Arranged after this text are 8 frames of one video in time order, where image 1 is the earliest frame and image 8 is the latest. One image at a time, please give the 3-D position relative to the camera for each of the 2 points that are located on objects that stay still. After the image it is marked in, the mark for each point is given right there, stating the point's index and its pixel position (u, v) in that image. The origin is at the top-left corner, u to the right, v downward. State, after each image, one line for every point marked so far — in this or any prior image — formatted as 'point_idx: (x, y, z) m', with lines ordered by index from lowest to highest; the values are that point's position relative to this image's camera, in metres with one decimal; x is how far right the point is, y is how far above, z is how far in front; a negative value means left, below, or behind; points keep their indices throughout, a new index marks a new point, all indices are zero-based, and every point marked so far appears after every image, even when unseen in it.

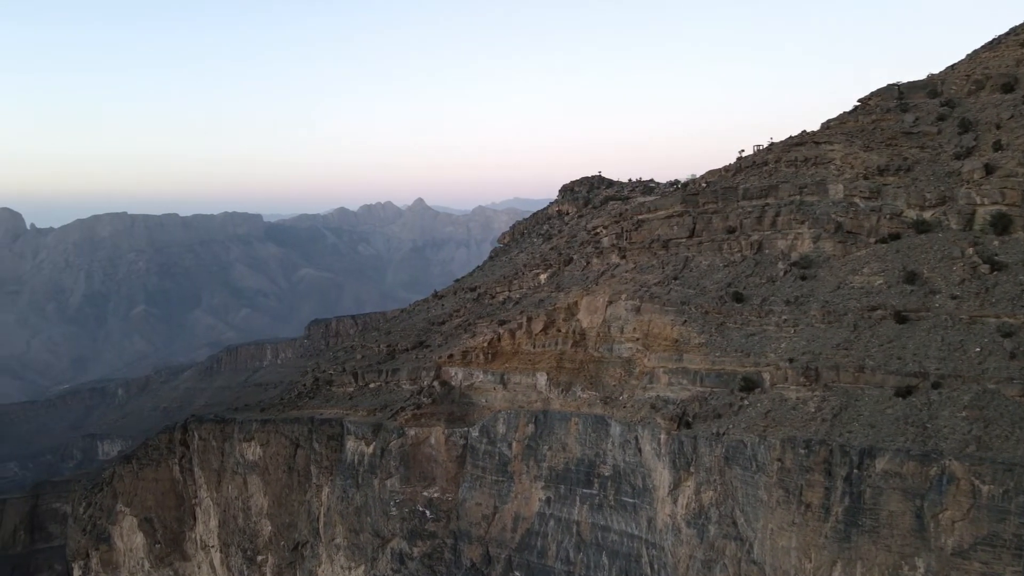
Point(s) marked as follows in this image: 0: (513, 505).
0: (0.0, -4.4, +15.8) m
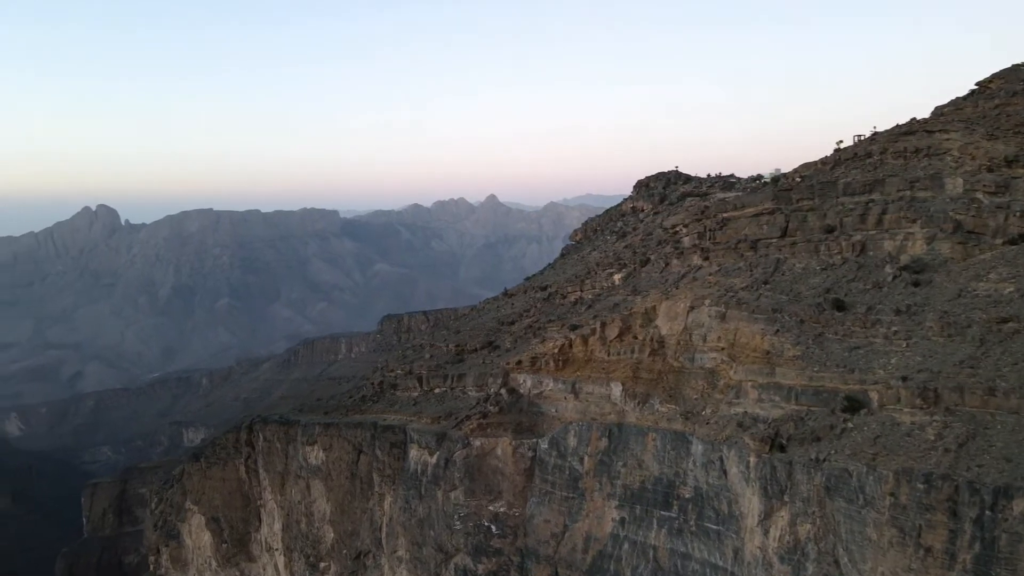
0: (+1.4, -4.5, +14.7) m
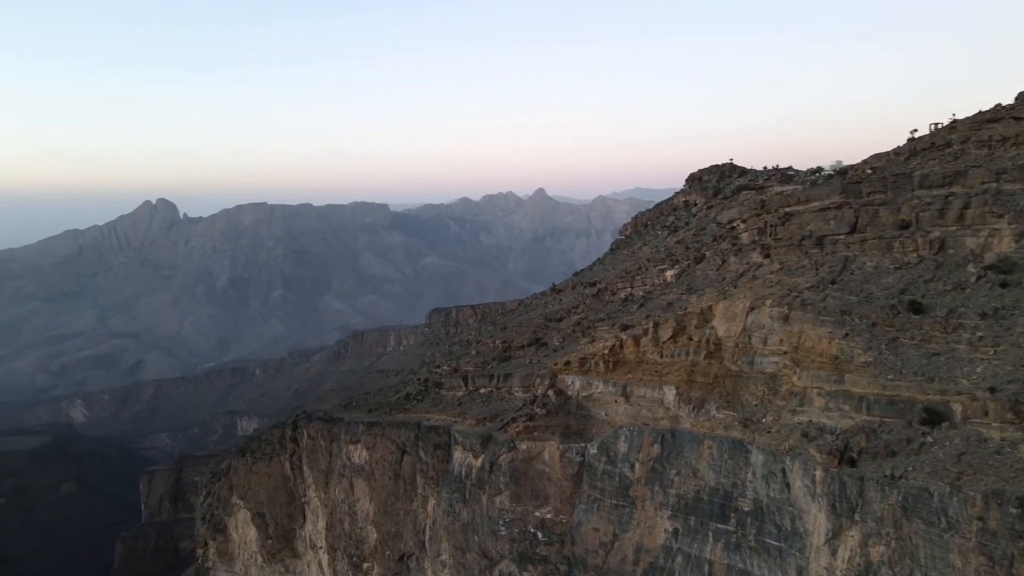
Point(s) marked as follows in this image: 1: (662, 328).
0: (+2.2, -4.4, +14.0) m
1: (+2.9, -0.8, +15.1) m
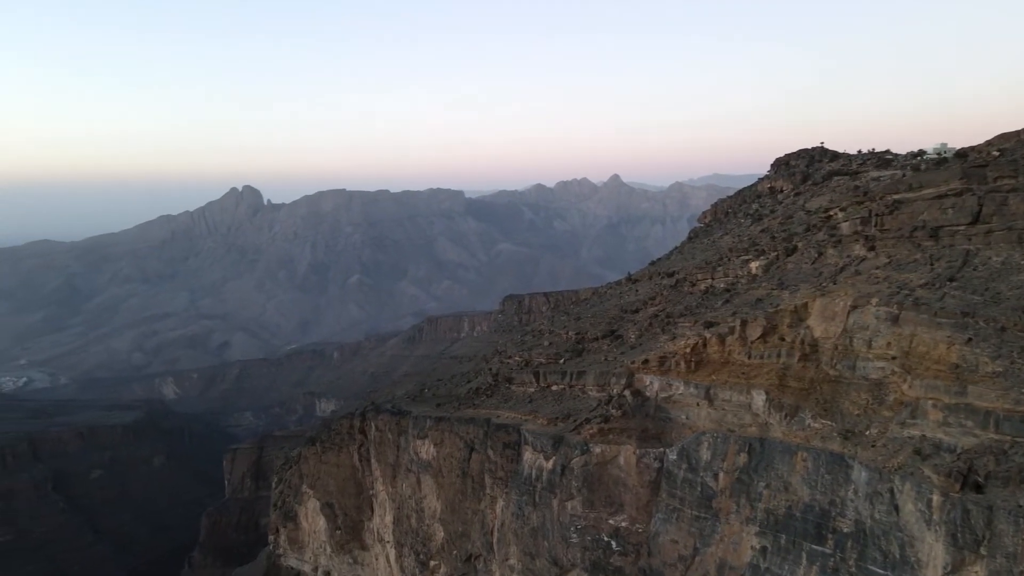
0: (+3.4, -4.4, +12.9) m
1: (+4.3, -0.7, +13.9) m
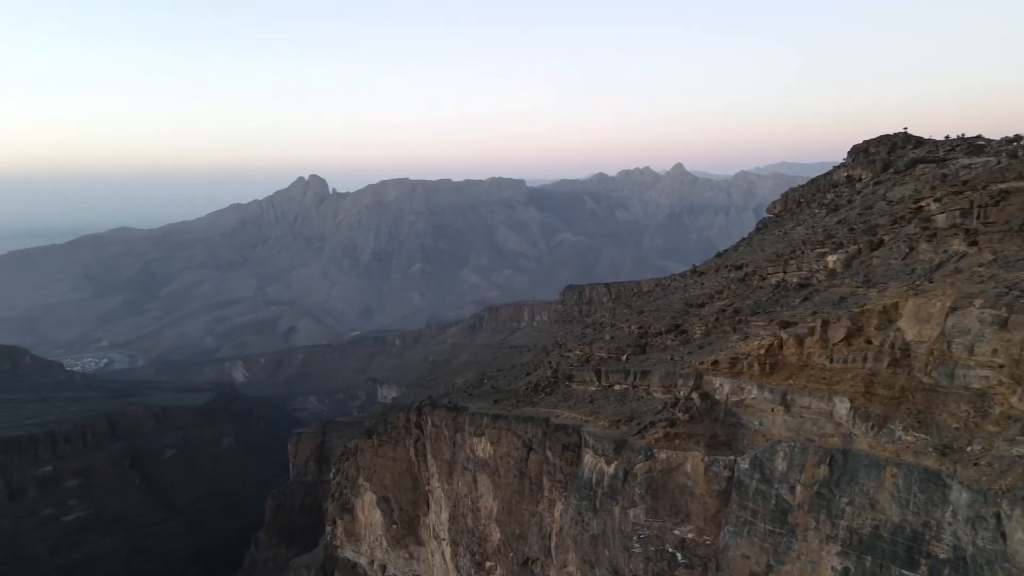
0: (+4.3, -4.3, +11.9) m
1: (+5.3, -0.6, +12.8) m
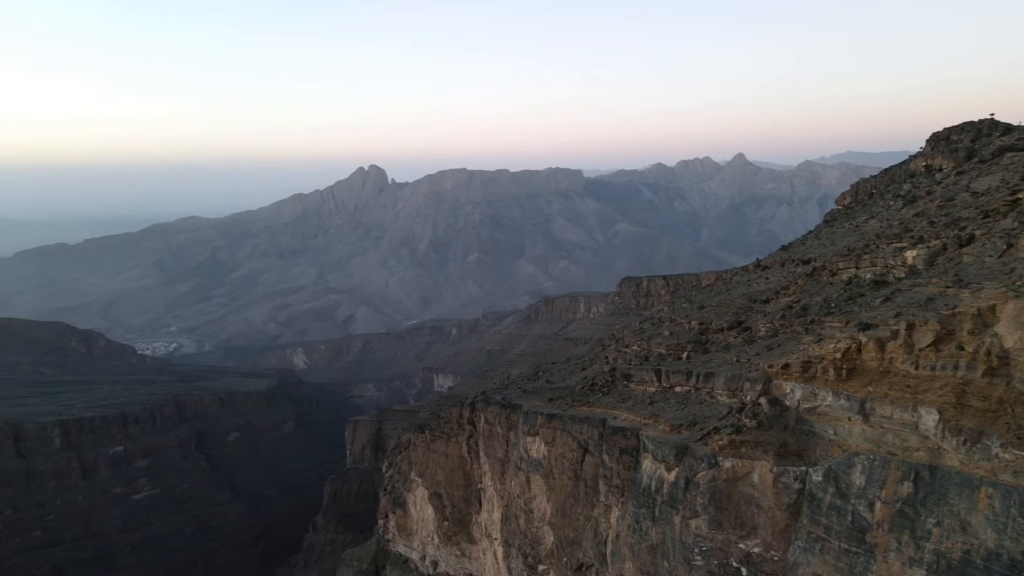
0: (+5.1, -4.3, +10.9) m
1: (+6.1, -0.6, +11.7) m
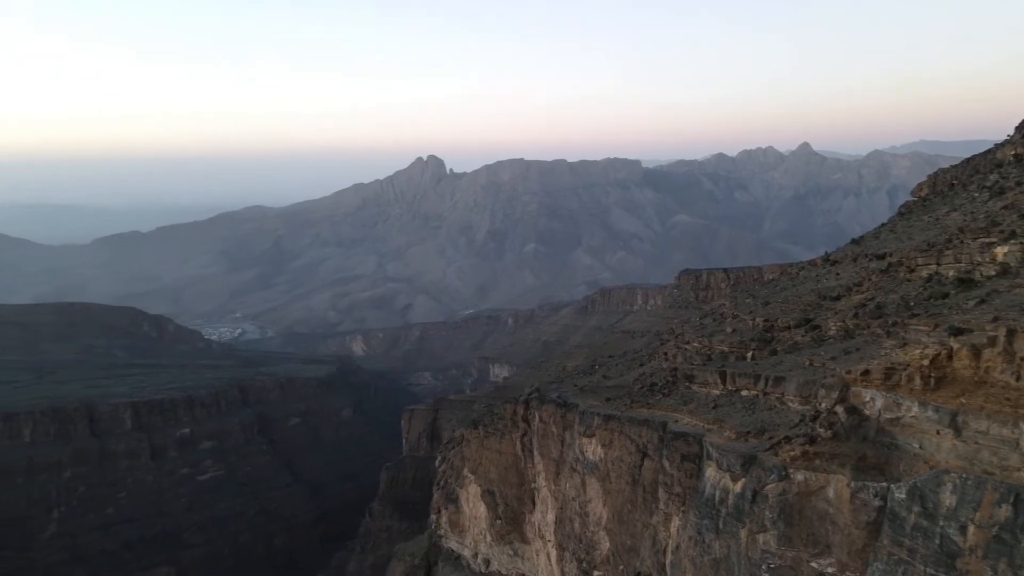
0: (+5.8, -4.4, +9.9) m
1: (+6.9, -0.7, +10.6) m
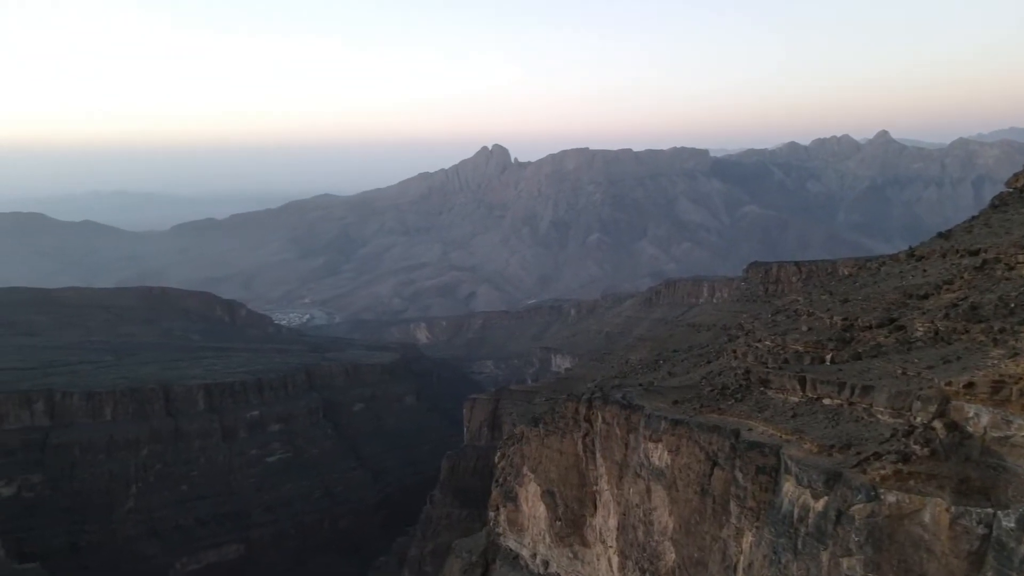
0: (+6.5, -4.4, +8.7) m
1: (+7.7, -0.8, +9.2) m
